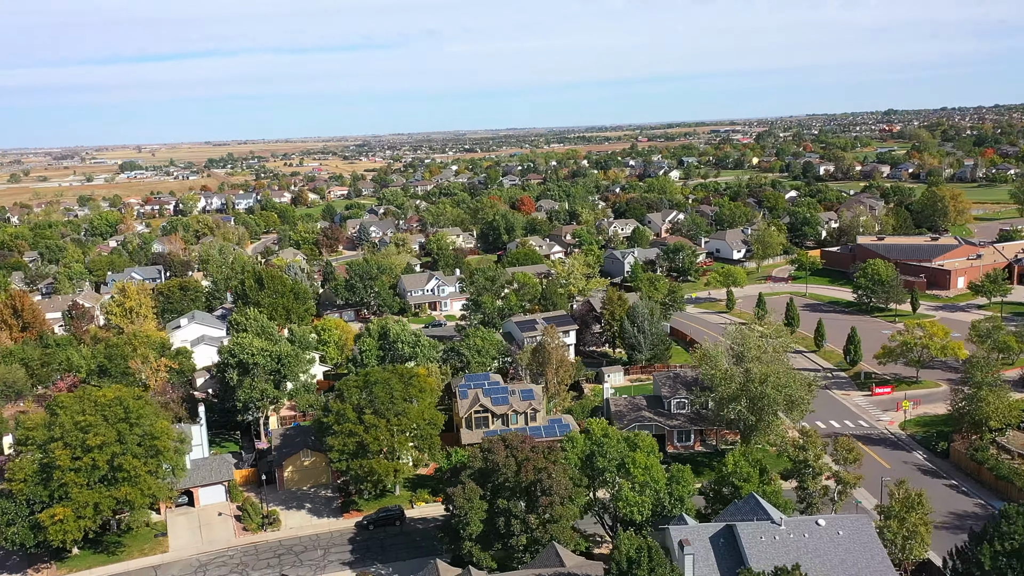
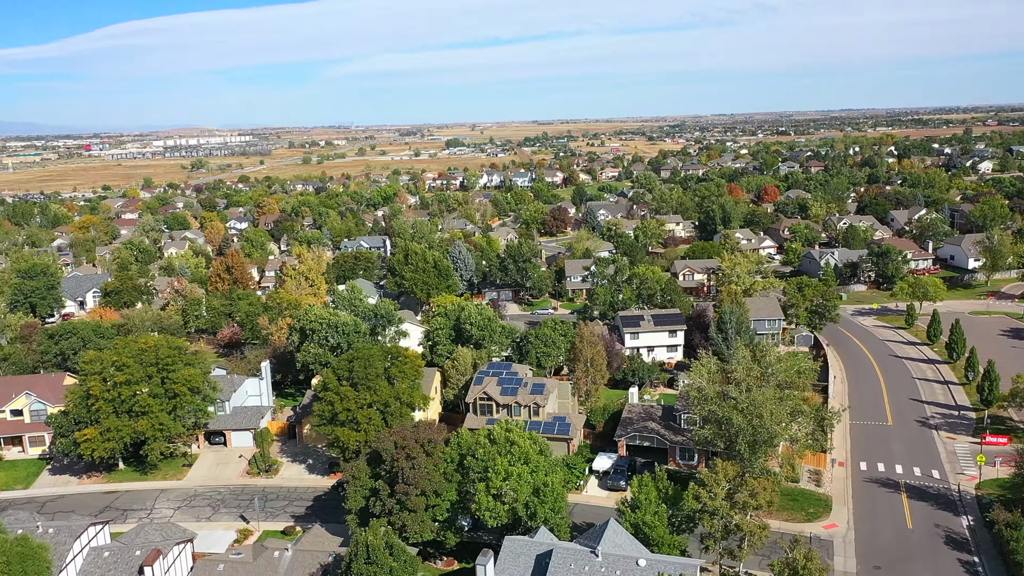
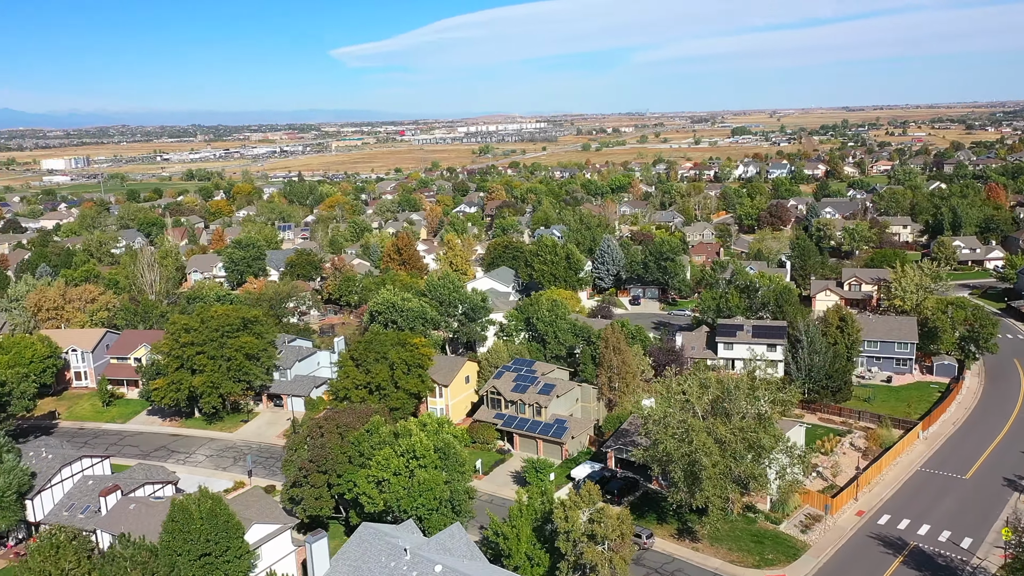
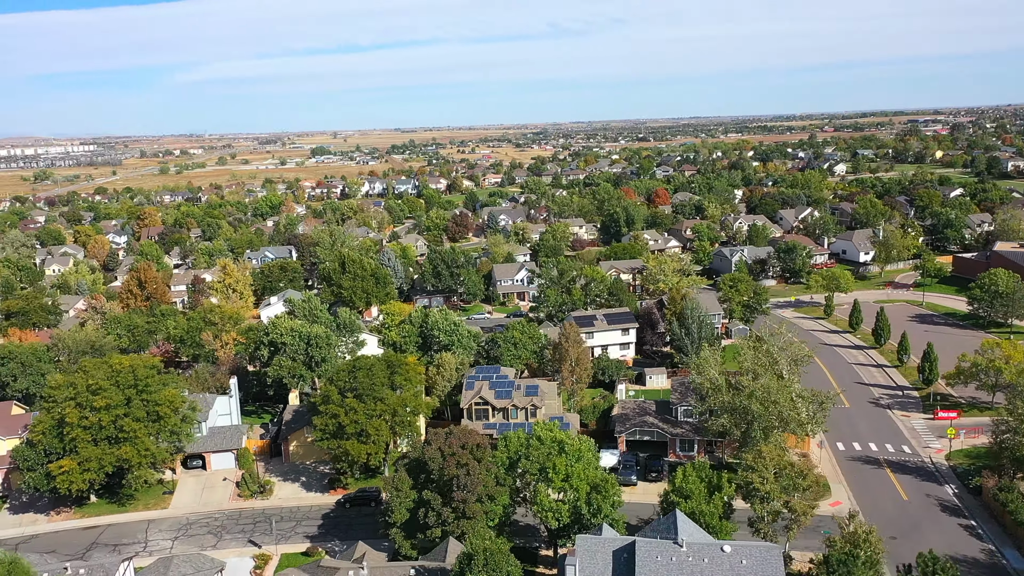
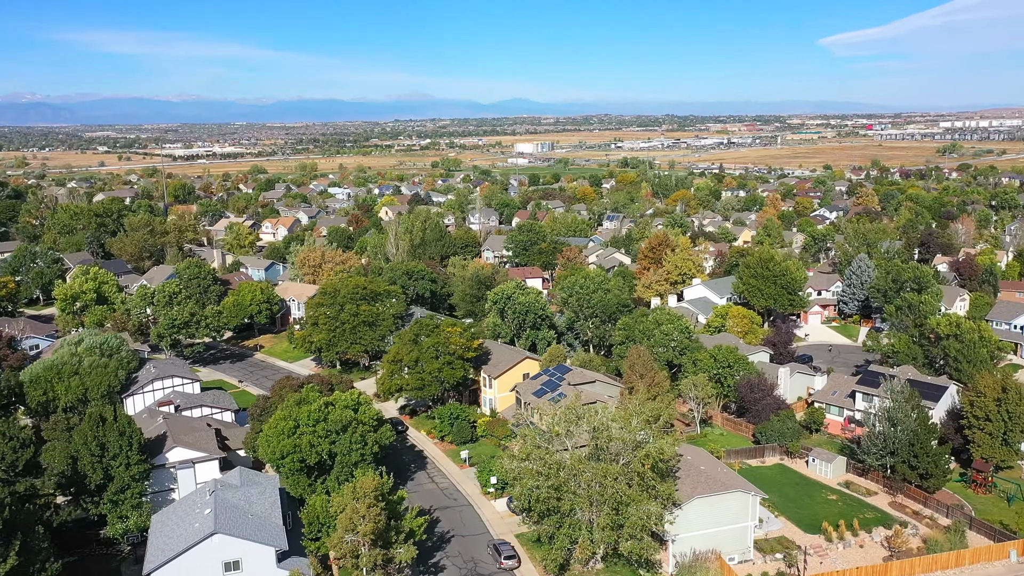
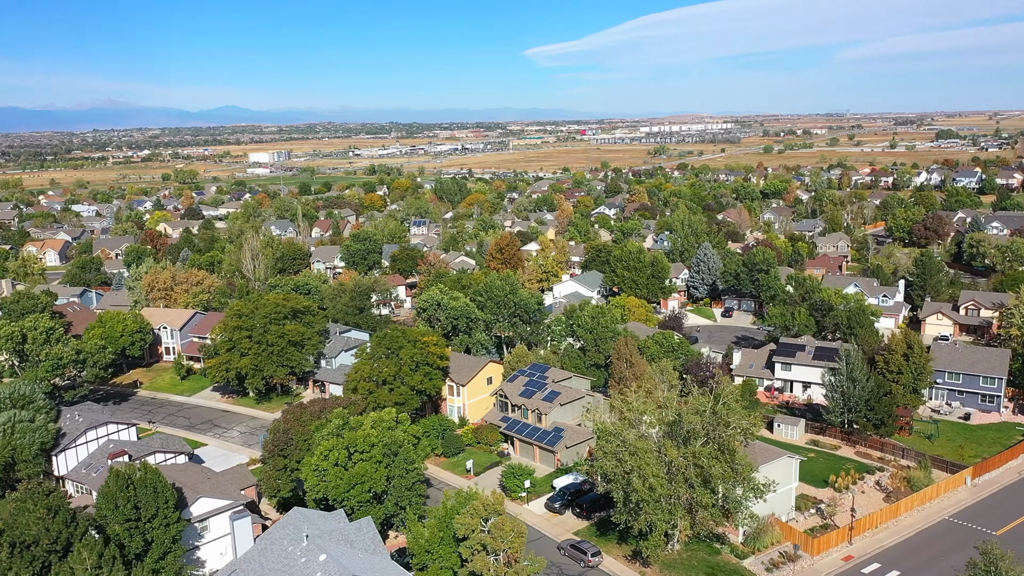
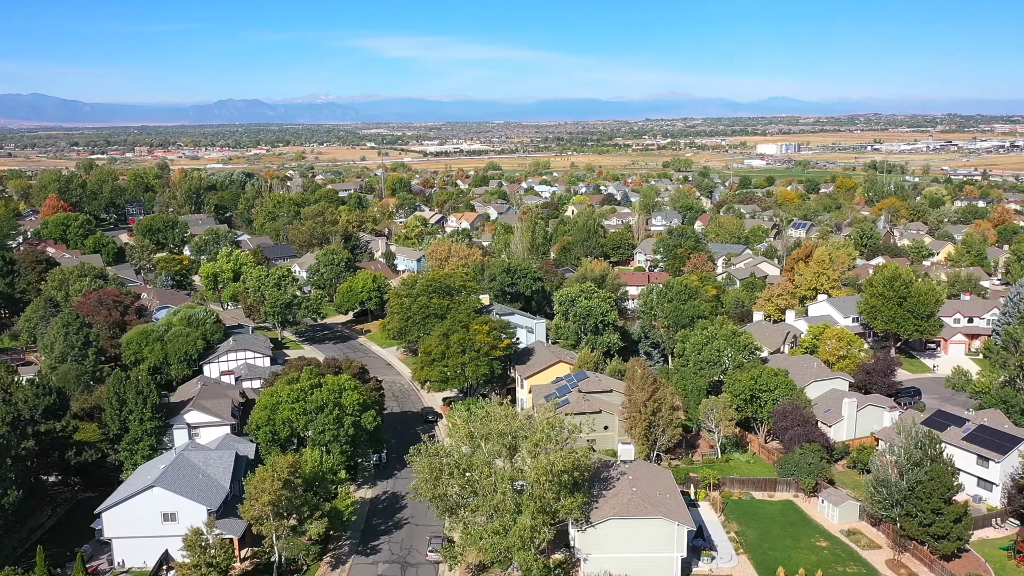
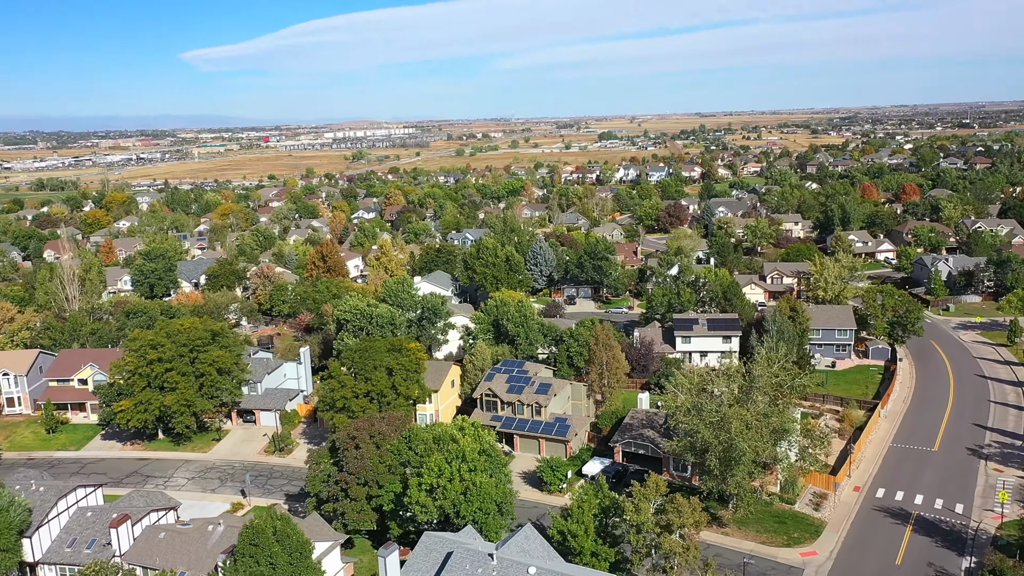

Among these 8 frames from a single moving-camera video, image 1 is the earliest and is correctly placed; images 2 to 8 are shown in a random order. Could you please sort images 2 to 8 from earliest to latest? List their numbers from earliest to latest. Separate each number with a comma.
4, 2, 8, 3, 6, 5, 7
